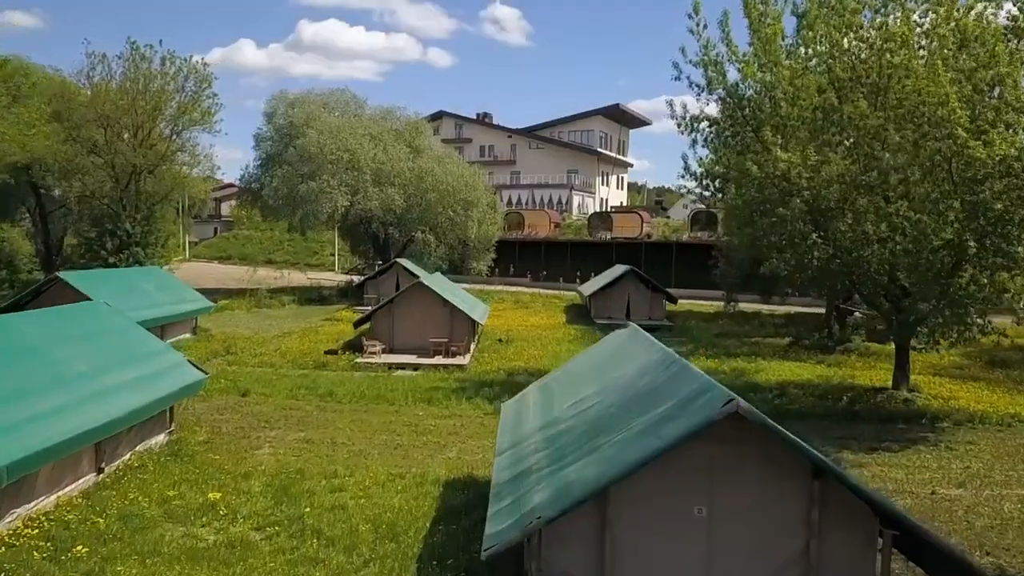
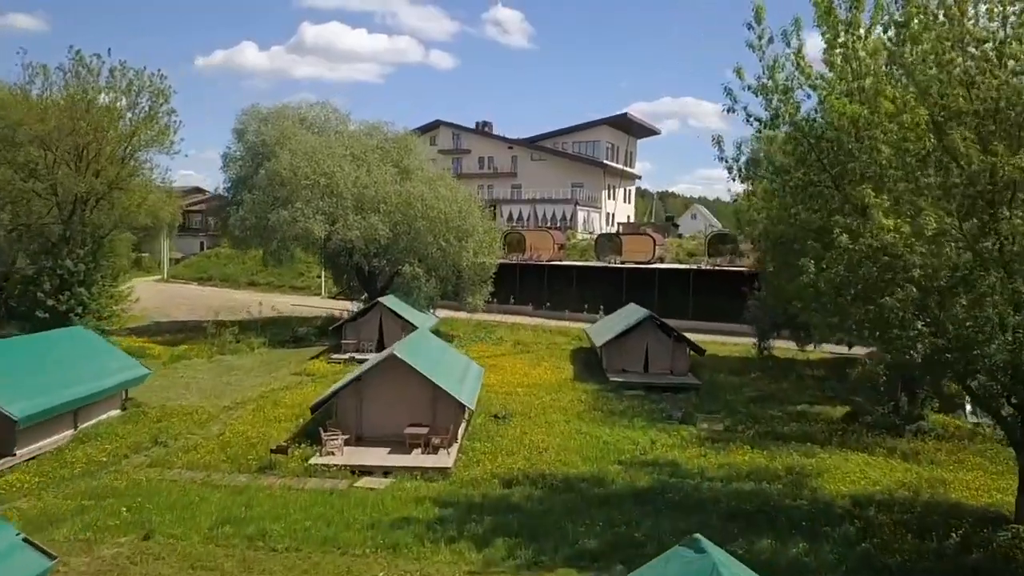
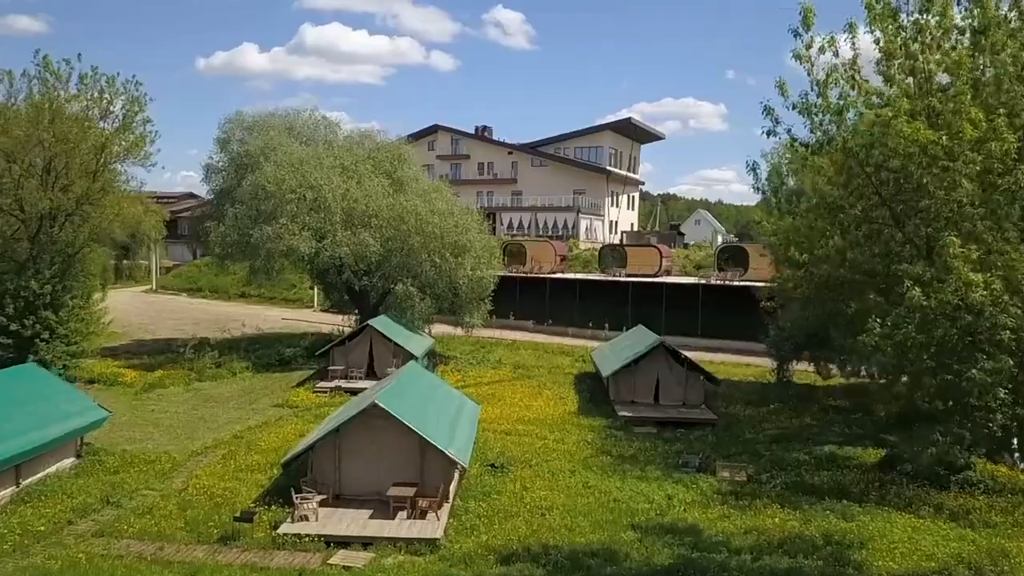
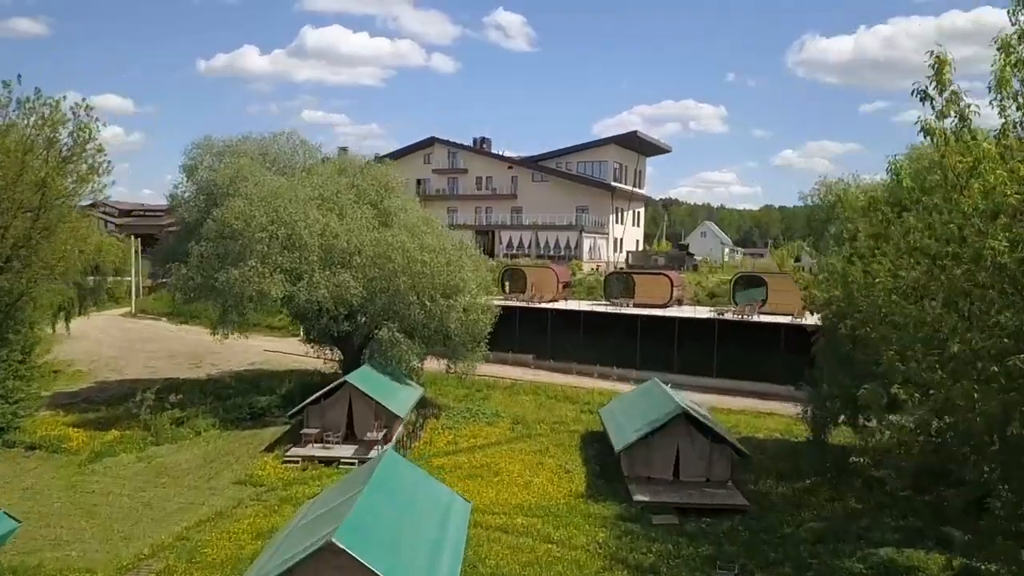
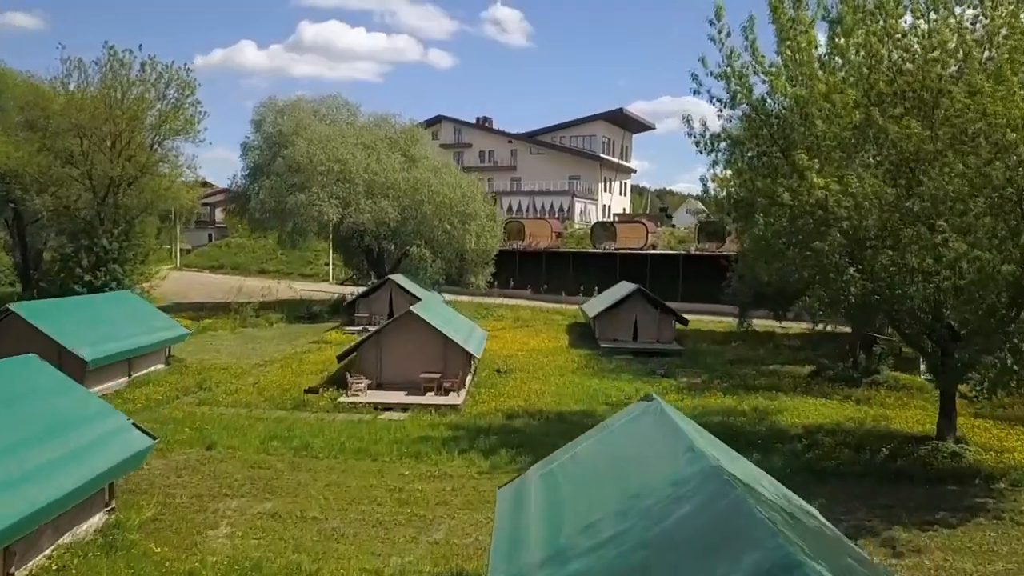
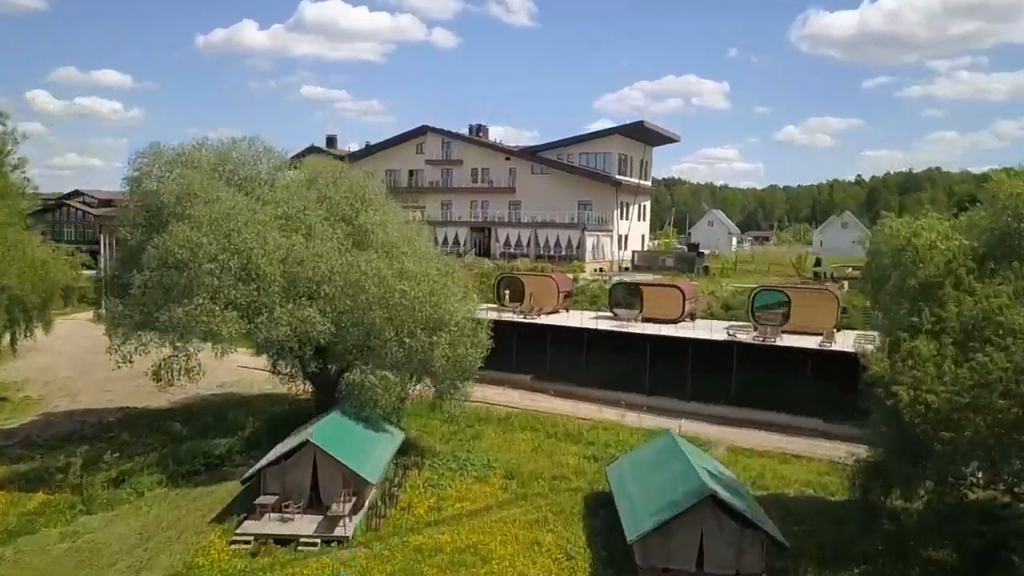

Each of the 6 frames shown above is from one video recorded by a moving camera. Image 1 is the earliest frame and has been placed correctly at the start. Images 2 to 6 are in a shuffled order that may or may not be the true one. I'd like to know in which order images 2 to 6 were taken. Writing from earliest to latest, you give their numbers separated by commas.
5, 2, 3, 4, 6
